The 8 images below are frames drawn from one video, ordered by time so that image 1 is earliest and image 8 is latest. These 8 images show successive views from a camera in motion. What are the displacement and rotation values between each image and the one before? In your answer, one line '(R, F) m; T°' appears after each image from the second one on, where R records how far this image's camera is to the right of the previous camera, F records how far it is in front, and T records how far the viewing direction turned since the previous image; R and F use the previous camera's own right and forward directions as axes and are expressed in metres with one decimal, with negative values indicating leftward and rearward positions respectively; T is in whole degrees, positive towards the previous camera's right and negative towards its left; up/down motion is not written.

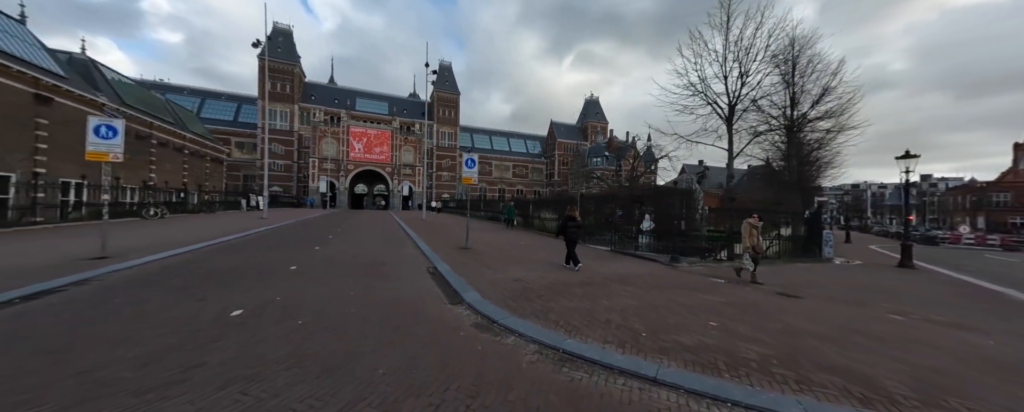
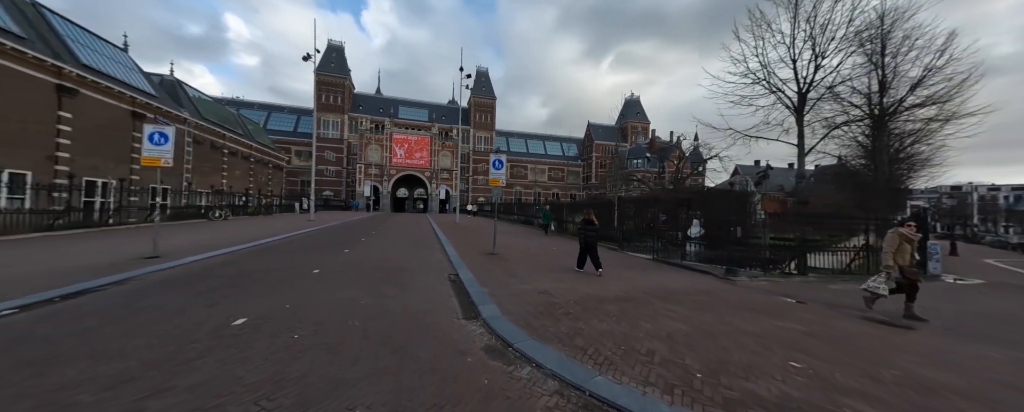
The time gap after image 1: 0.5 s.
(+0.2, +0.6) m; -7°
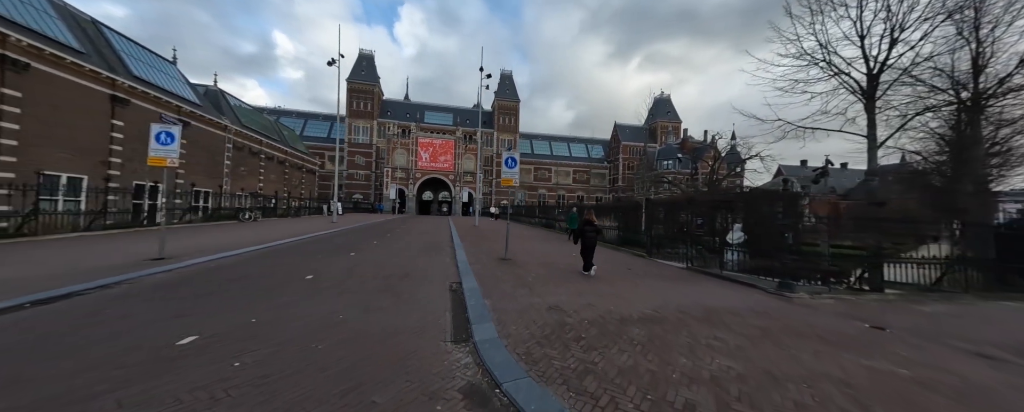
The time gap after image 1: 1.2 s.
(+0.3, +0.8) m; -5°
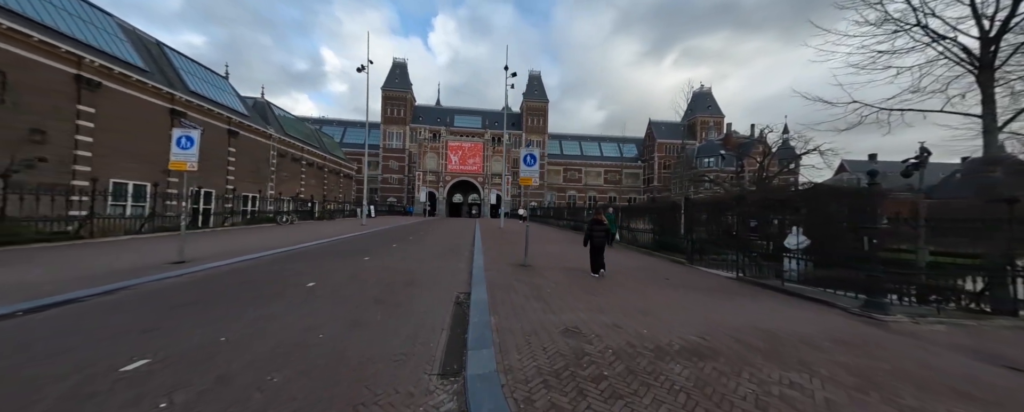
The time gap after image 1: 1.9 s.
(+0.3, +0.7) m; -6°
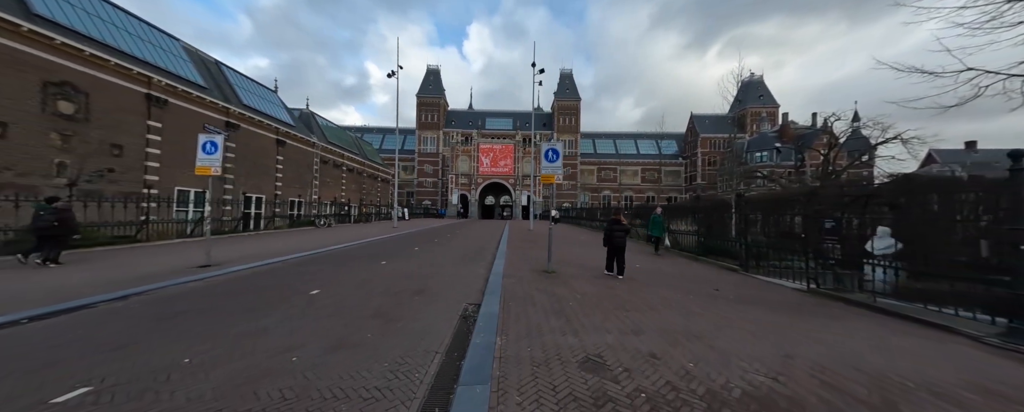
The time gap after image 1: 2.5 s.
(+0.3, +0.7) m; -6°
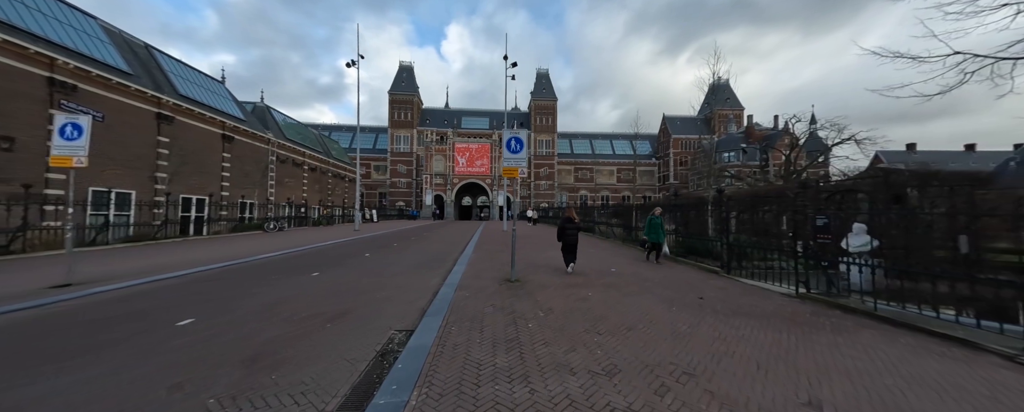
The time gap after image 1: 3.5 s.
(+0.4, +1.0) m; +4°
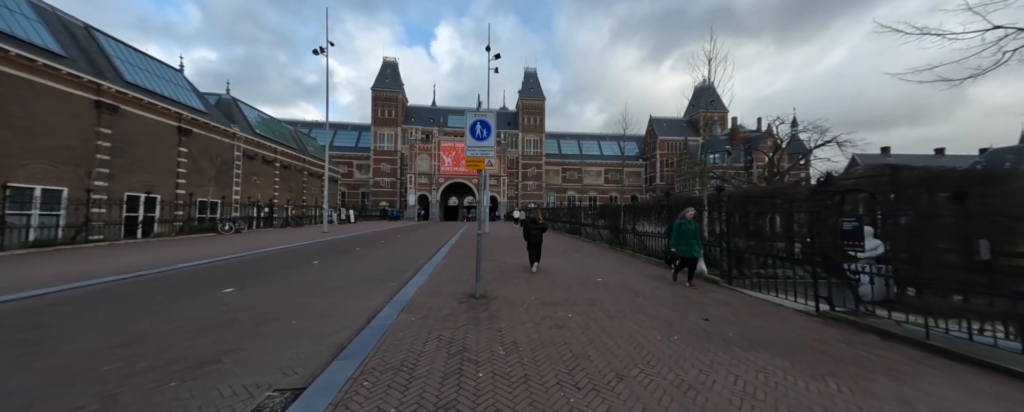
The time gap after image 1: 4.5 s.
(+0.4, +1.2) m; +2°
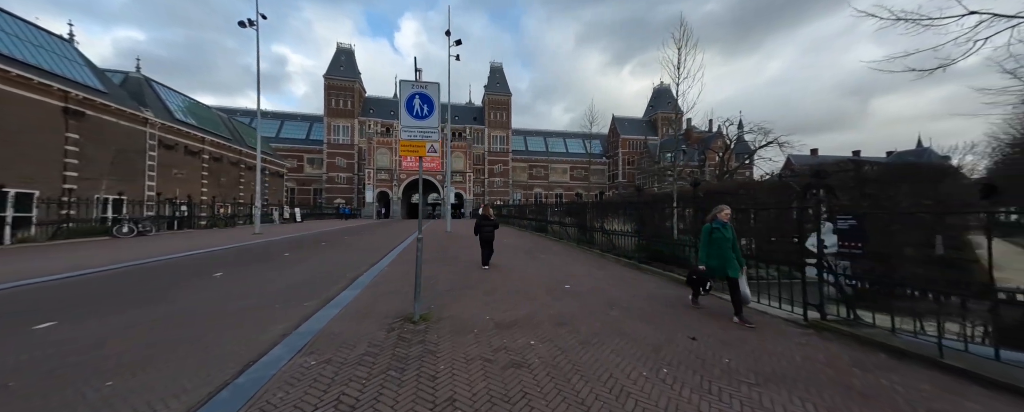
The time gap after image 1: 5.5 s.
(+0.2, +1.1) m; +6°
